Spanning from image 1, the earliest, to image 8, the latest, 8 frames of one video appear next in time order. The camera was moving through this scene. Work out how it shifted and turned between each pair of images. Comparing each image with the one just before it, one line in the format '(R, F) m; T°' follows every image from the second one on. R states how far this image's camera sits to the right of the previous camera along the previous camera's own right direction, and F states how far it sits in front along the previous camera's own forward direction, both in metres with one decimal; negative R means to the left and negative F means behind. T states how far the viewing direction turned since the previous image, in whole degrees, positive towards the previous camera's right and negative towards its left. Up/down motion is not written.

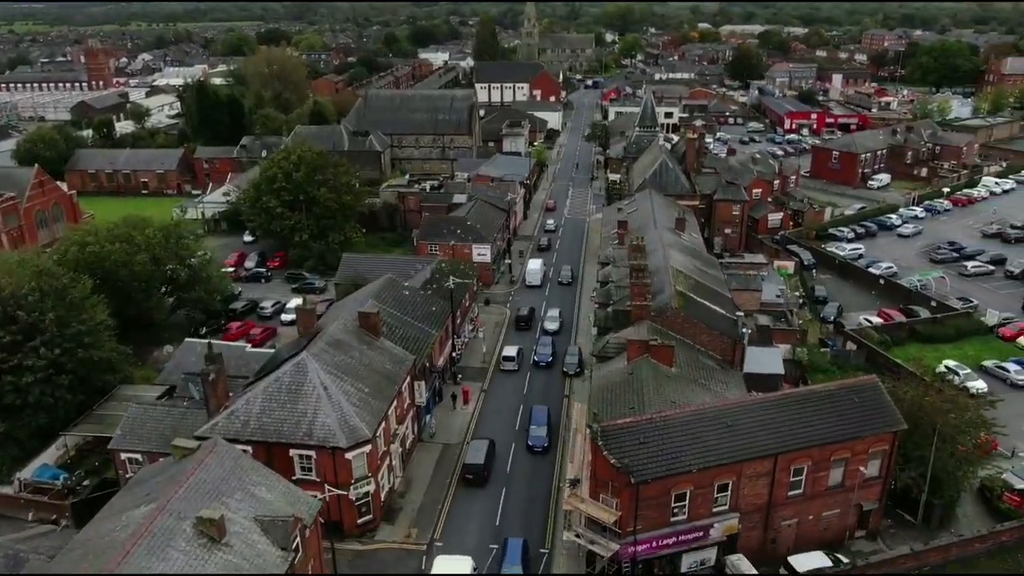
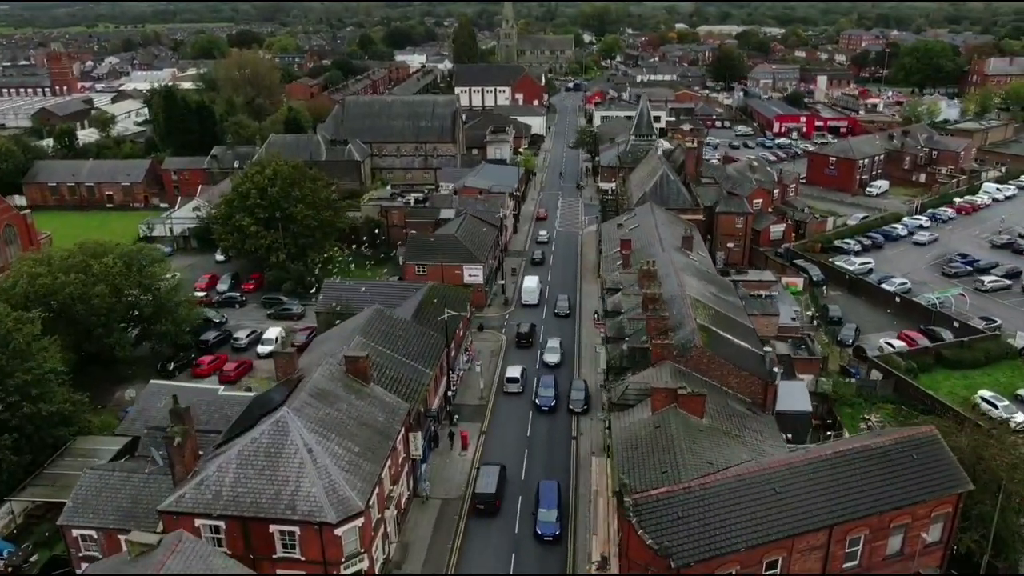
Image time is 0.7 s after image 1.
(-1.2, +3.9) m; +2°
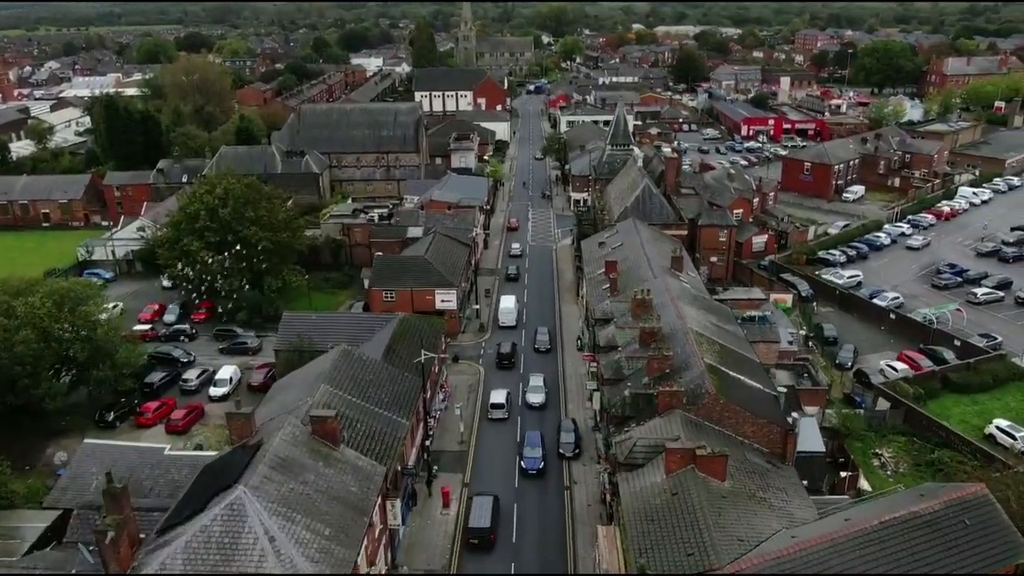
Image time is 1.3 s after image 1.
(-1.0, +3.9) m; +3°
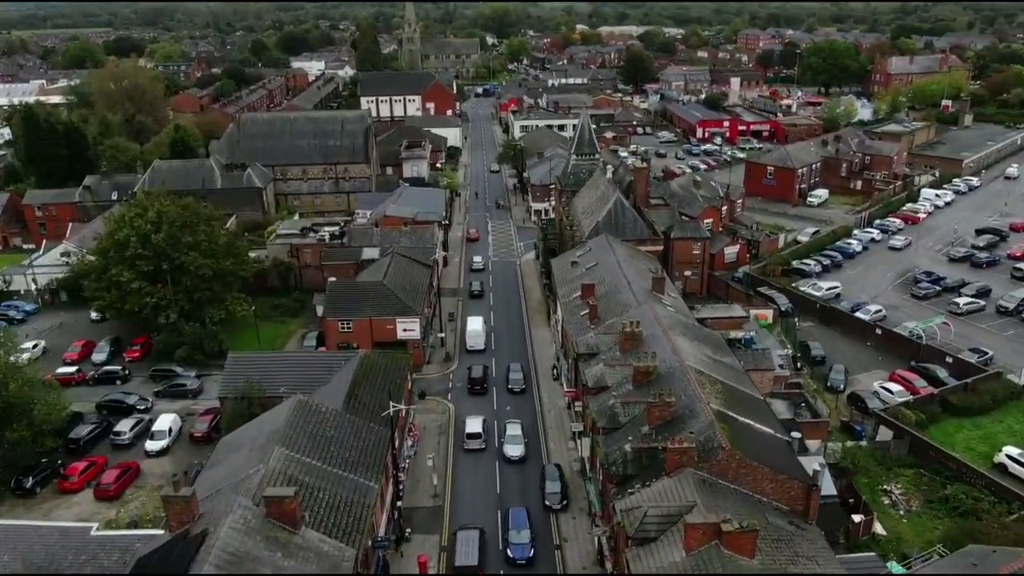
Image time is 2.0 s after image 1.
(-1.1, +3.9) m; +4°
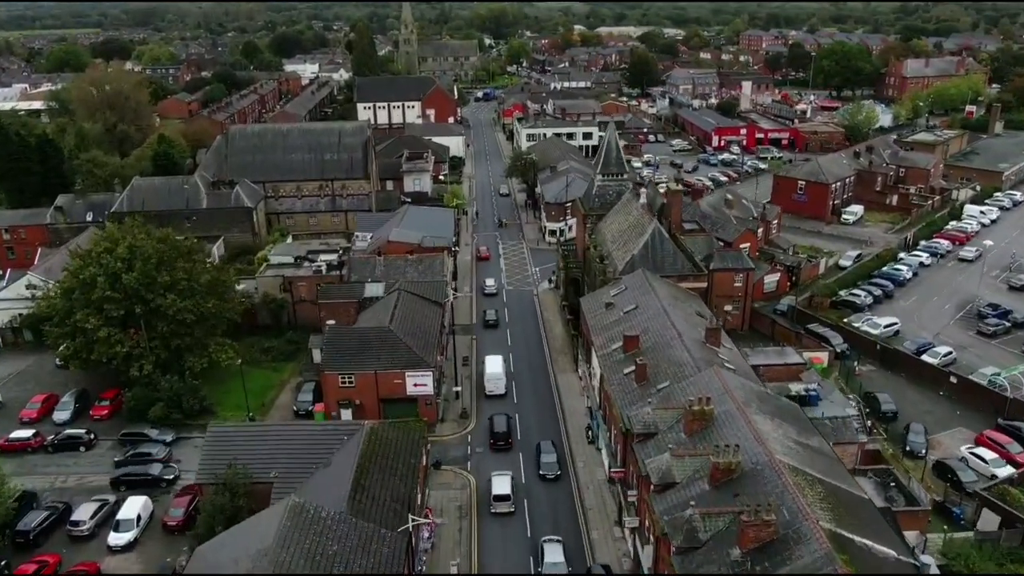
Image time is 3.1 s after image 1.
(-1.7, +6.2) m; 0°
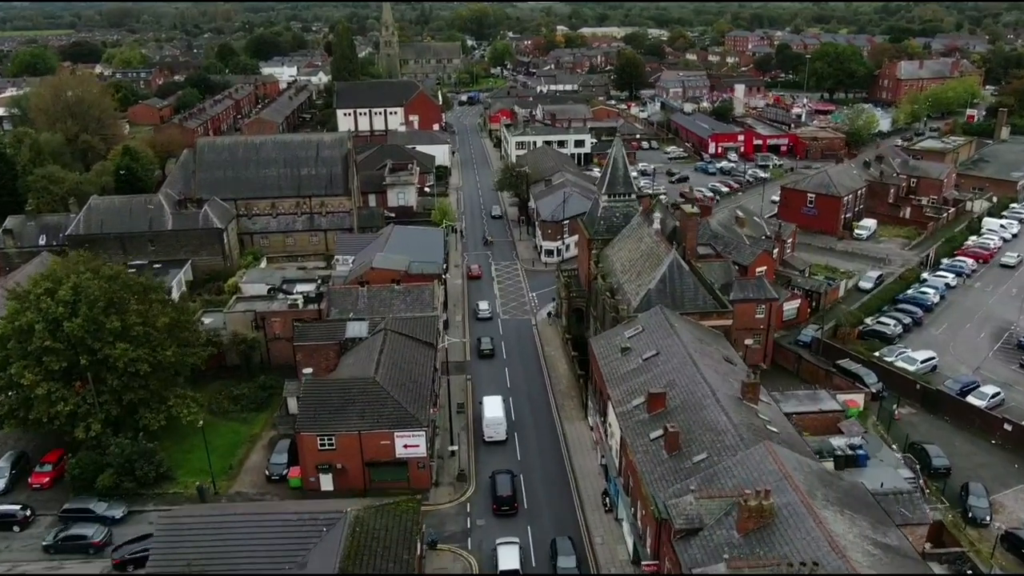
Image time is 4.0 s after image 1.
(-0.9, +5.2) m; +1°
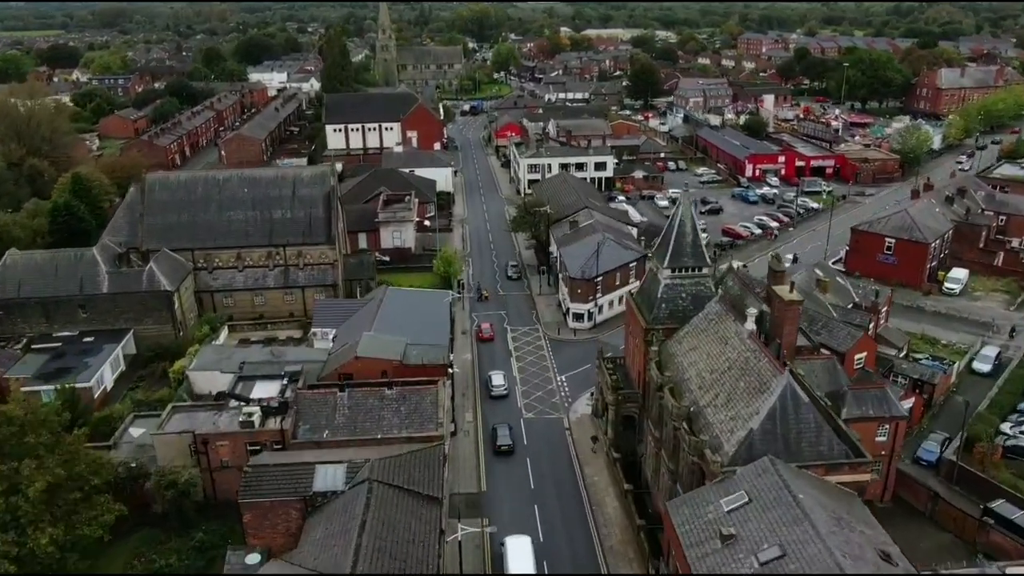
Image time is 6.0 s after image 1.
(-1.5, +12.4) m; 0°
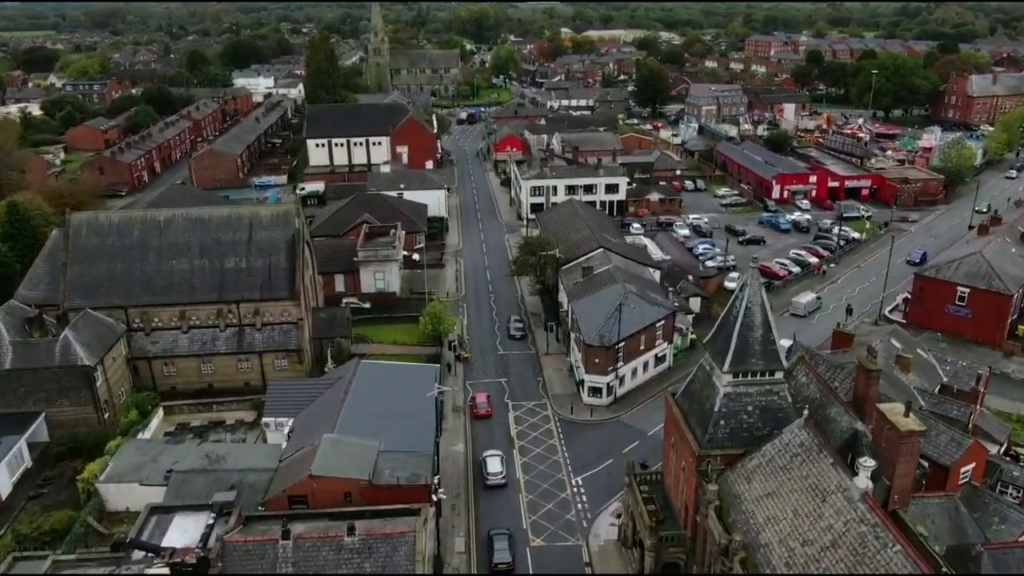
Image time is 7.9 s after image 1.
(-0.2, +9.7) m; 0°
